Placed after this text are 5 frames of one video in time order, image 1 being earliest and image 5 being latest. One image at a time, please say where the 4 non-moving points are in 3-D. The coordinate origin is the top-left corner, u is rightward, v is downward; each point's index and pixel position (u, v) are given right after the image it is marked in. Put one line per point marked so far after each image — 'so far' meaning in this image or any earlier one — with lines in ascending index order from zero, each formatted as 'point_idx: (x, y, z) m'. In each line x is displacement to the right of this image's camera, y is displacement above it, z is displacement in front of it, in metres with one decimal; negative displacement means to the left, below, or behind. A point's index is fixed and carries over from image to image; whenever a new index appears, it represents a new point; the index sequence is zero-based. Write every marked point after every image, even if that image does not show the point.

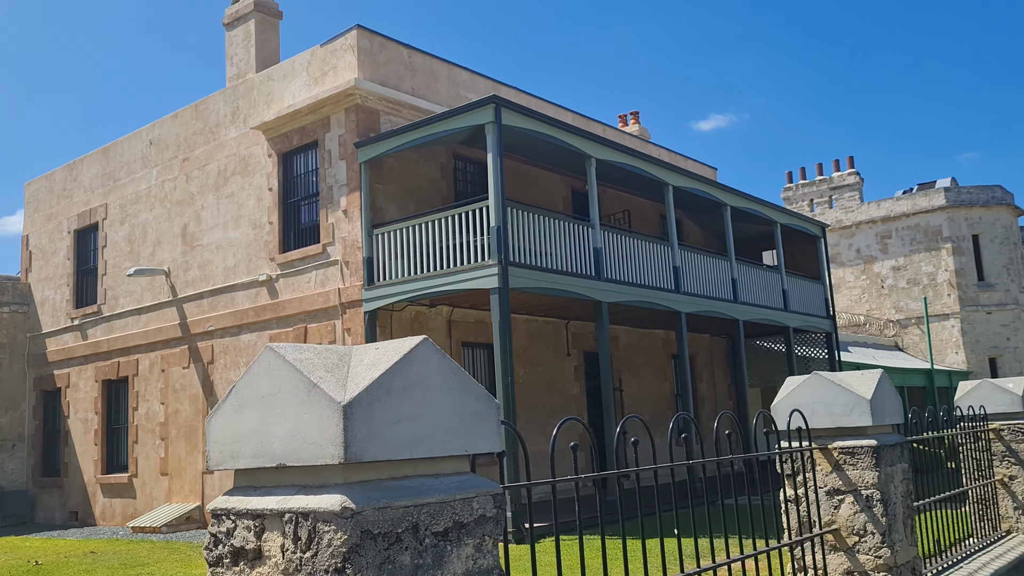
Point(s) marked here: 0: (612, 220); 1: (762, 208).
0: (+2.0, +1.4, +16.7) m
1: (+5.1, +1.7, +16.8) m
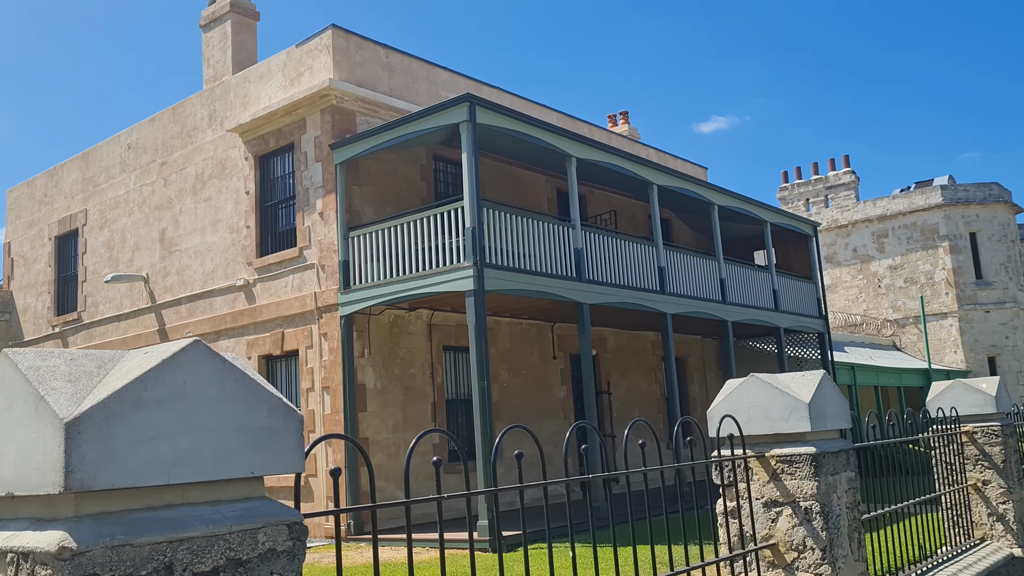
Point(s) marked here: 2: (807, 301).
0: (+1.7, +1.4, +16.5) m
1: (+4.8, +1.7, +16.5) m
2: (+6.7, -0.3, +18.6) m
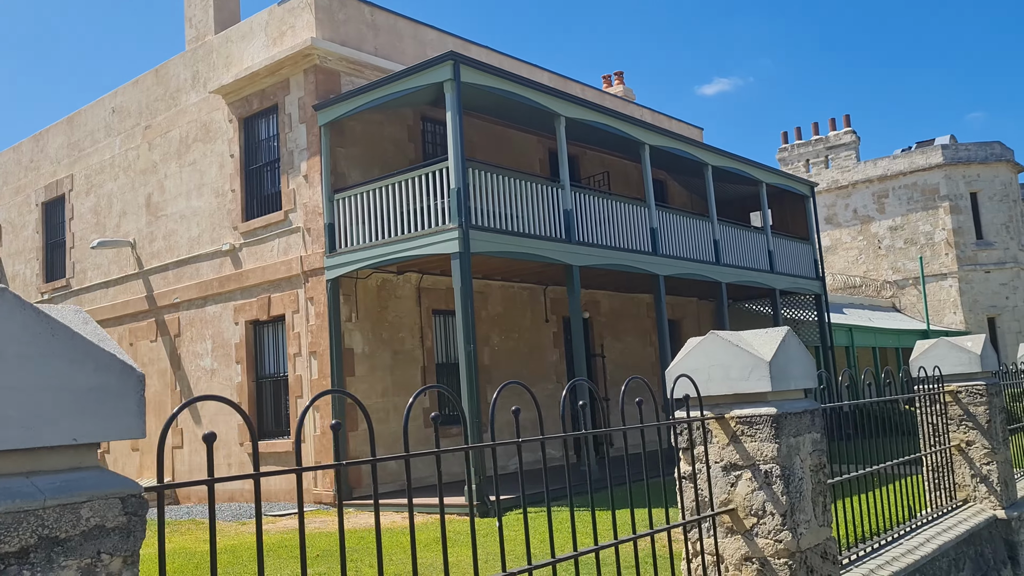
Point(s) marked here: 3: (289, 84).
0: (+1.6, +2.1, +16.3) m
1: (+4.6, +2.4, +16.3) m
2: (+6.6, +0.6, +18.5) m
3: (-3.3, +3.0, +12.0) m
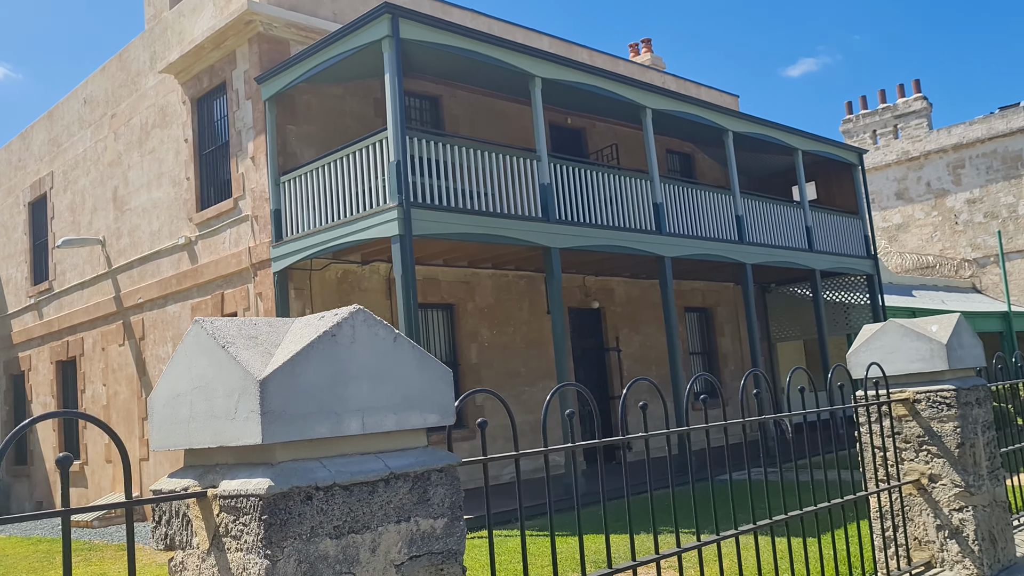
0: (+1.6, +2.4, +14.7) m
1: (+4.6, +2.7, +14.4) m
2: (+6.8, +1.0, +16.4) m
3: (-3.7, +3.1, +10.9) m
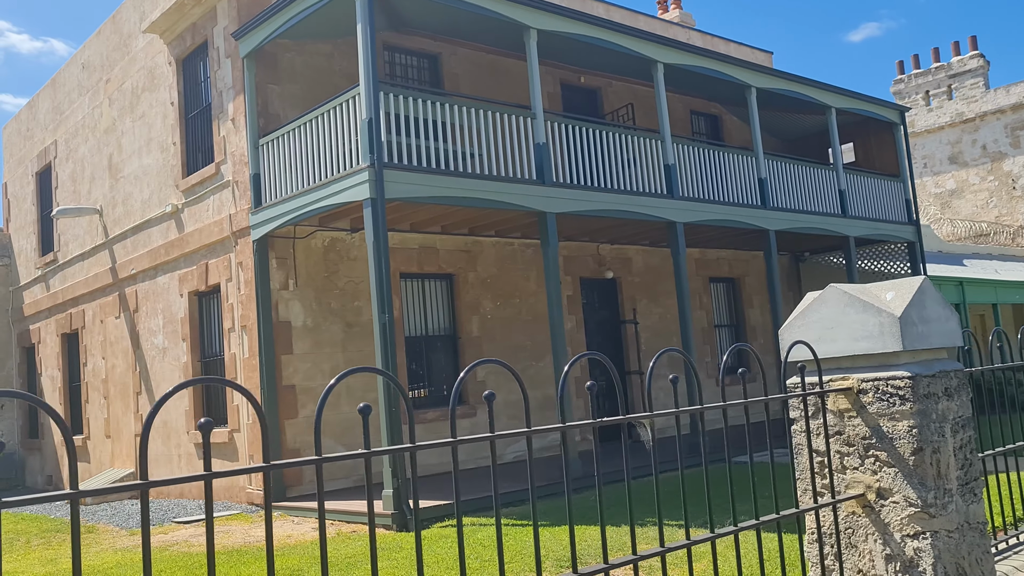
0: (+1.7, +2.9, +13.8) m
1: (+4.7, +3.3, +13.3) m
2: (+7.1, +1.6, +15.3) m
3: (-3.7, +3.4, +10.3) m
